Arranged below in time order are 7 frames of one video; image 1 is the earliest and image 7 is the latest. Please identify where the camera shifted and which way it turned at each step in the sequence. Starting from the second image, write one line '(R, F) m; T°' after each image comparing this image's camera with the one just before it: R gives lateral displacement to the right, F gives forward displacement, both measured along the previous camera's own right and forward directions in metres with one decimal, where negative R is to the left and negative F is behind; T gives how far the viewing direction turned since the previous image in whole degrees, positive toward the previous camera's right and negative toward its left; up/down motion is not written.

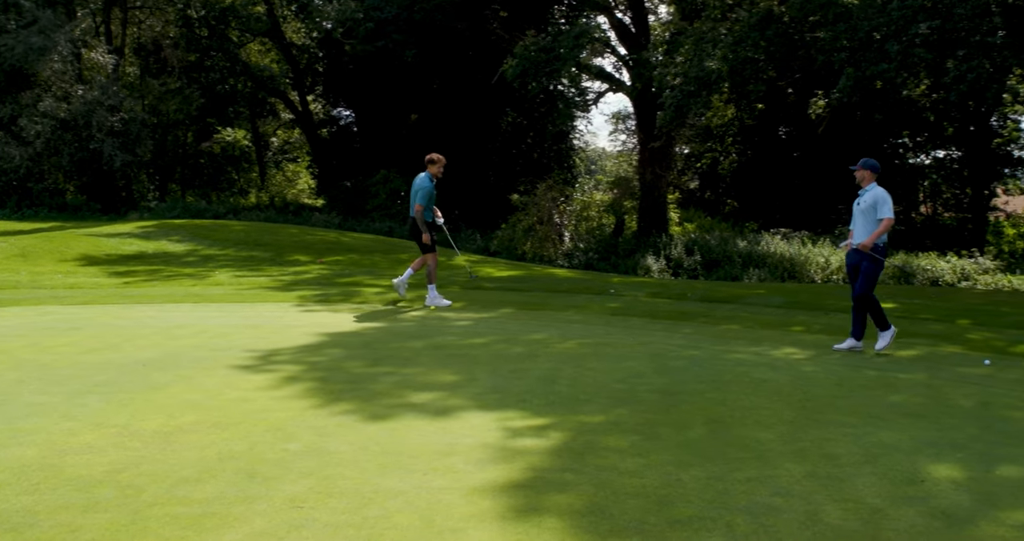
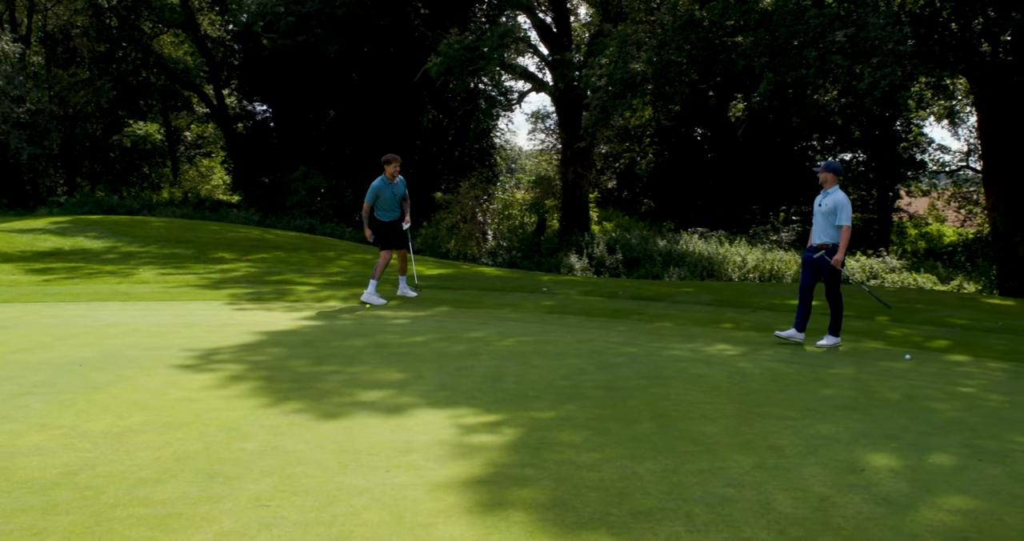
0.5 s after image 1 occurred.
(-0.2, -0.1) m; +5°
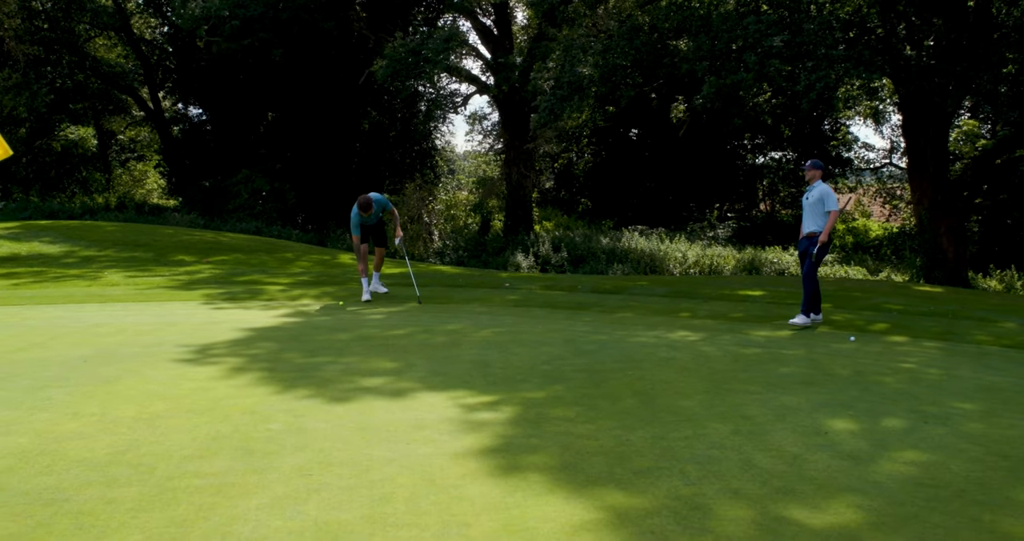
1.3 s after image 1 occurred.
(-0.4, -0.5) m; +4°
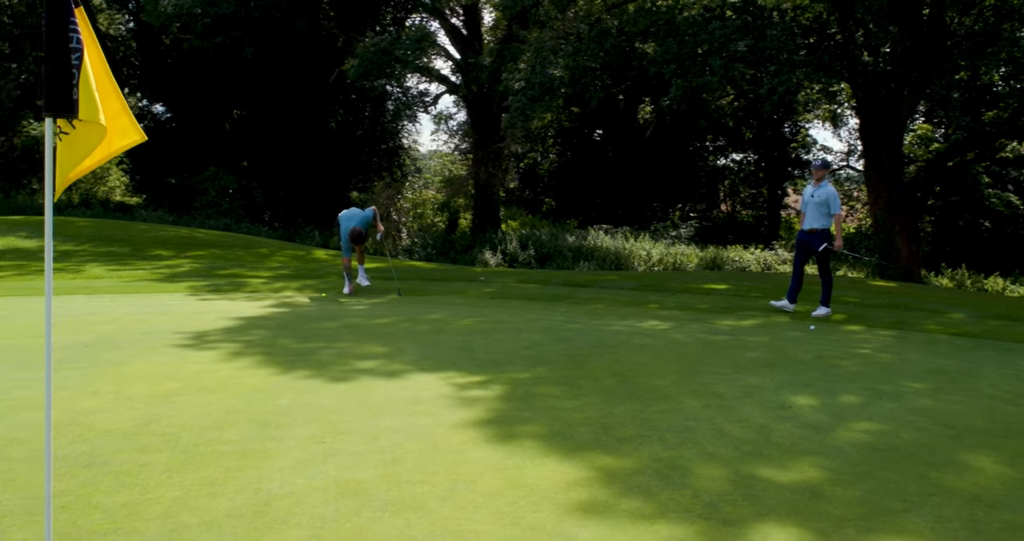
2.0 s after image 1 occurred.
(-0.2, -0.5) m; +2°
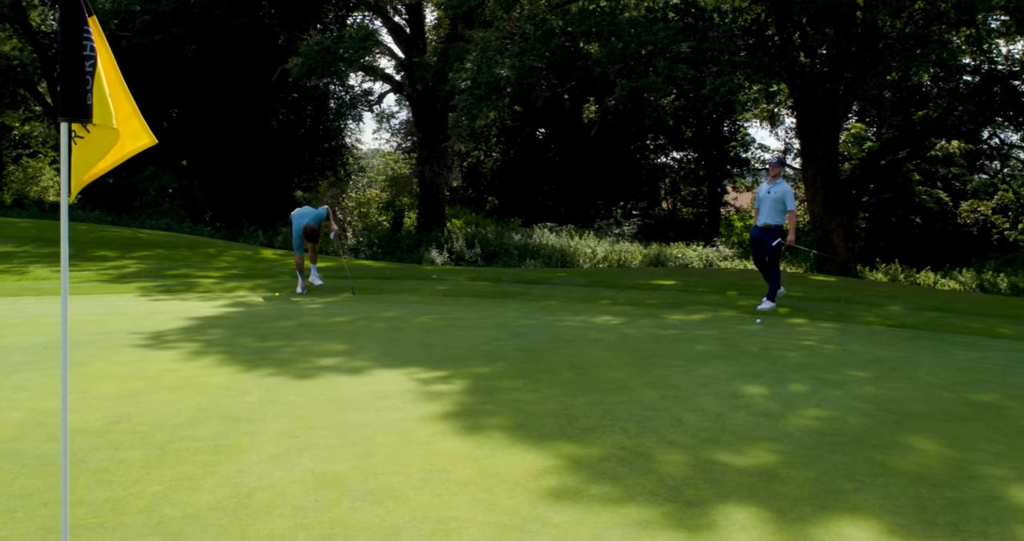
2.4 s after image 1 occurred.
(-0.1, -0.2) m; +3°
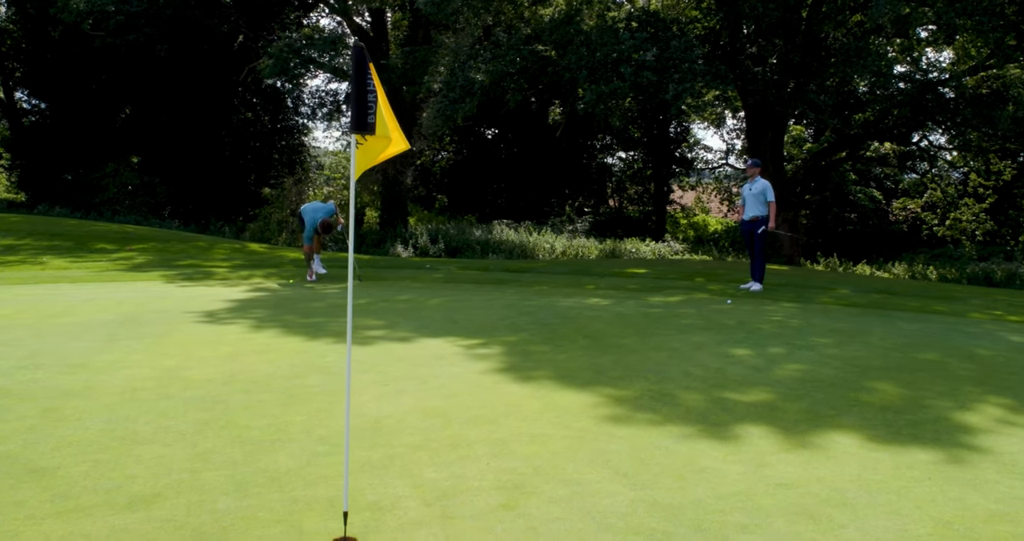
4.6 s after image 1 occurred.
(-0.8, -1.3) m; +4°
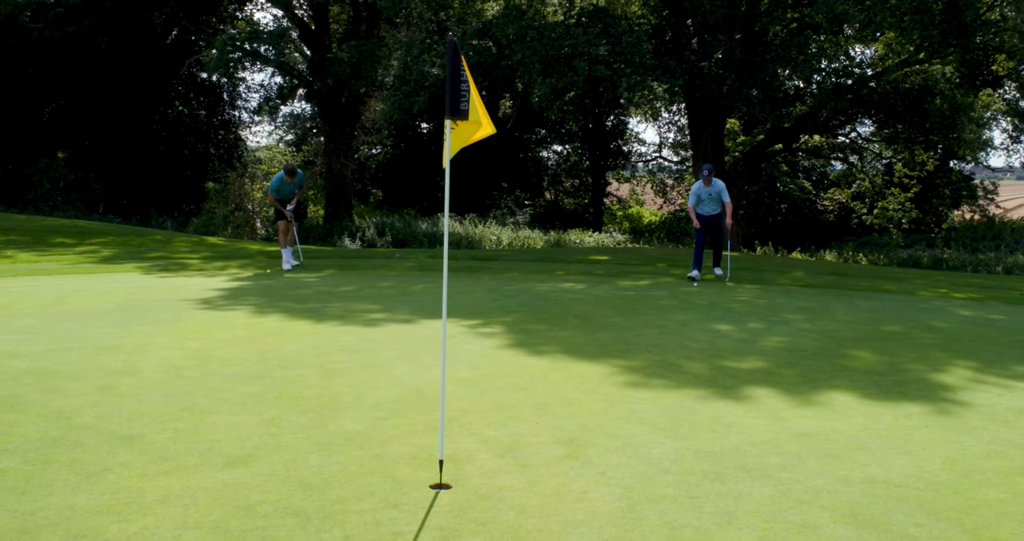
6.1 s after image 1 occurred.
(-0.7, -0.4) m; +4°
